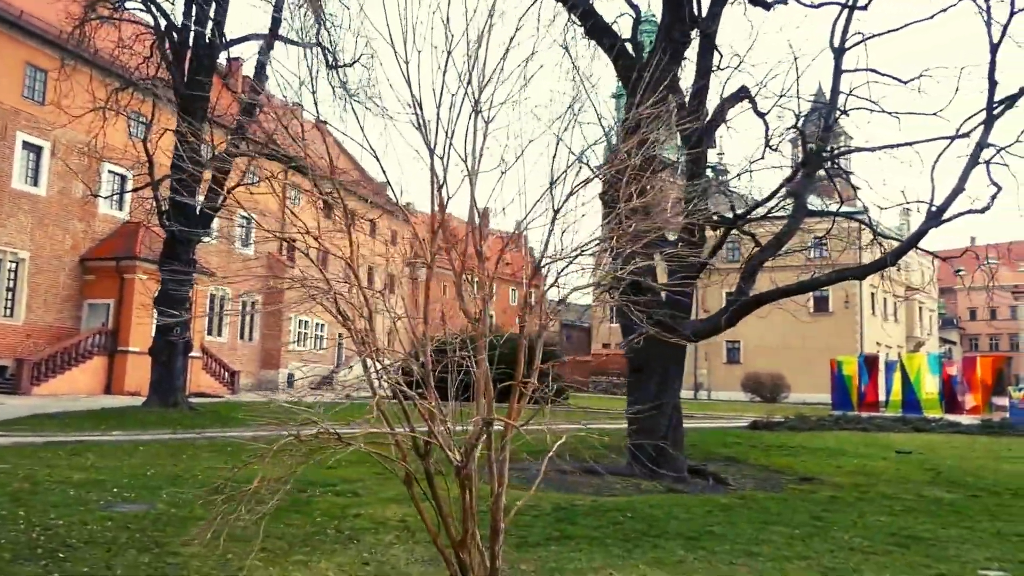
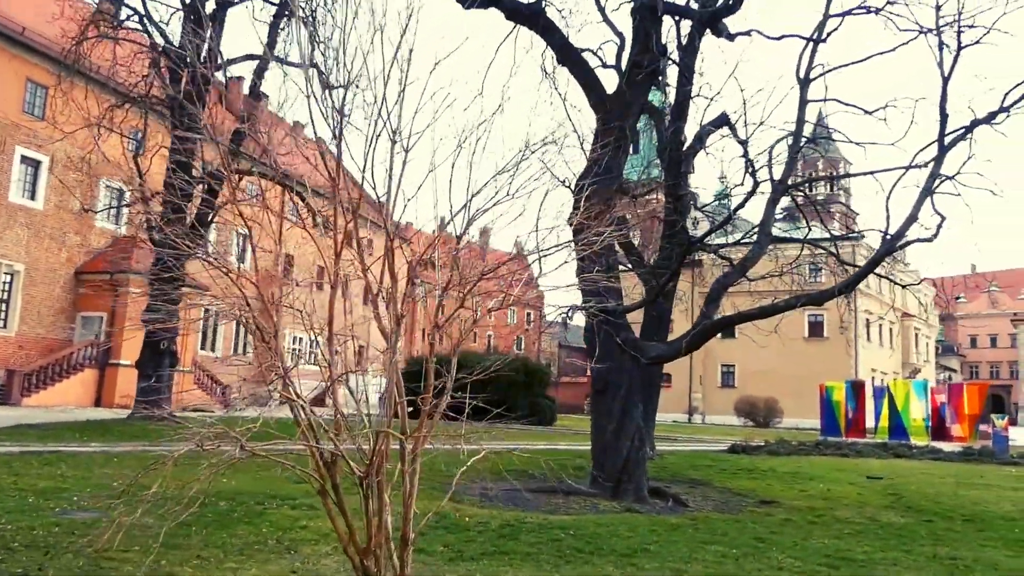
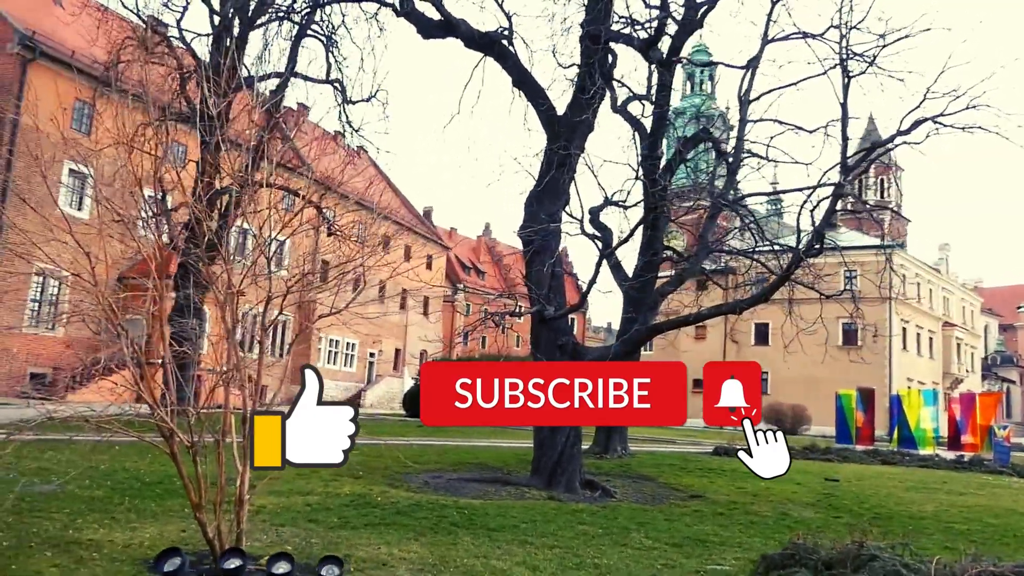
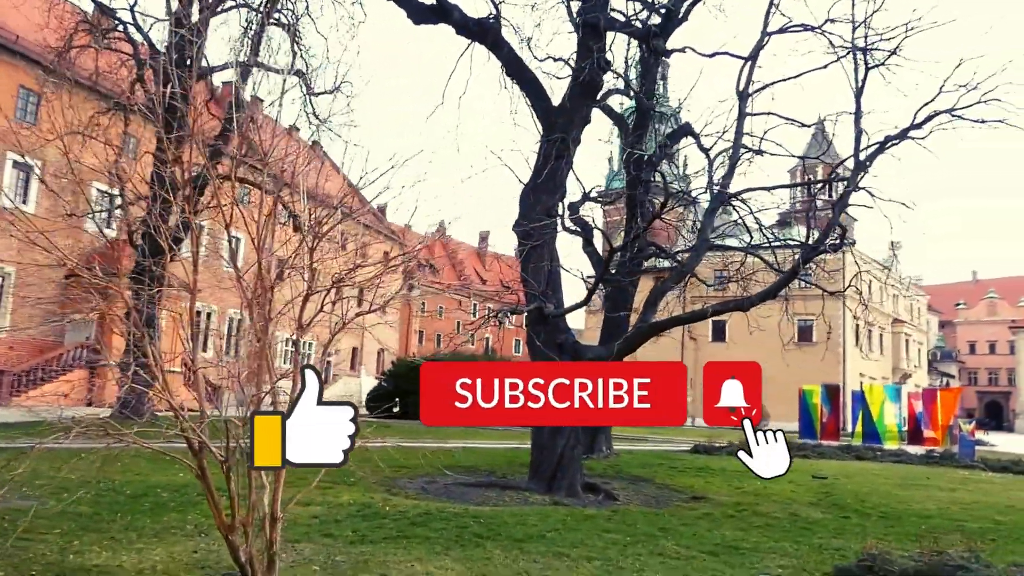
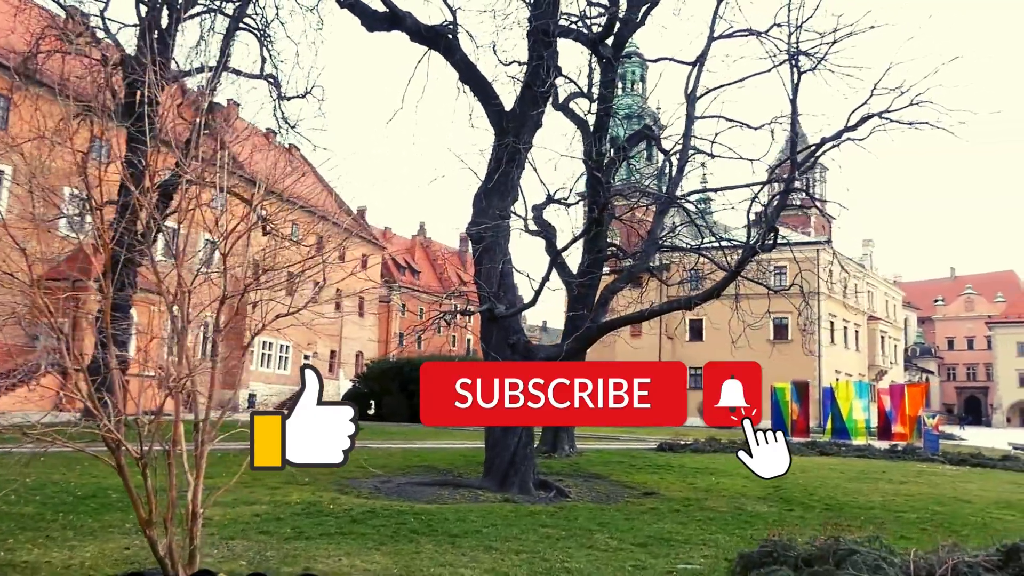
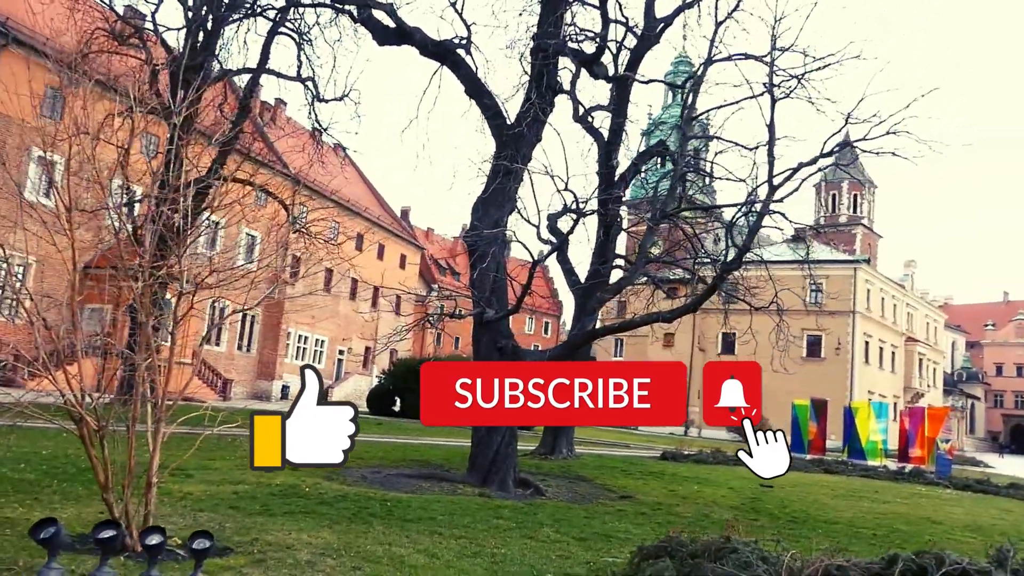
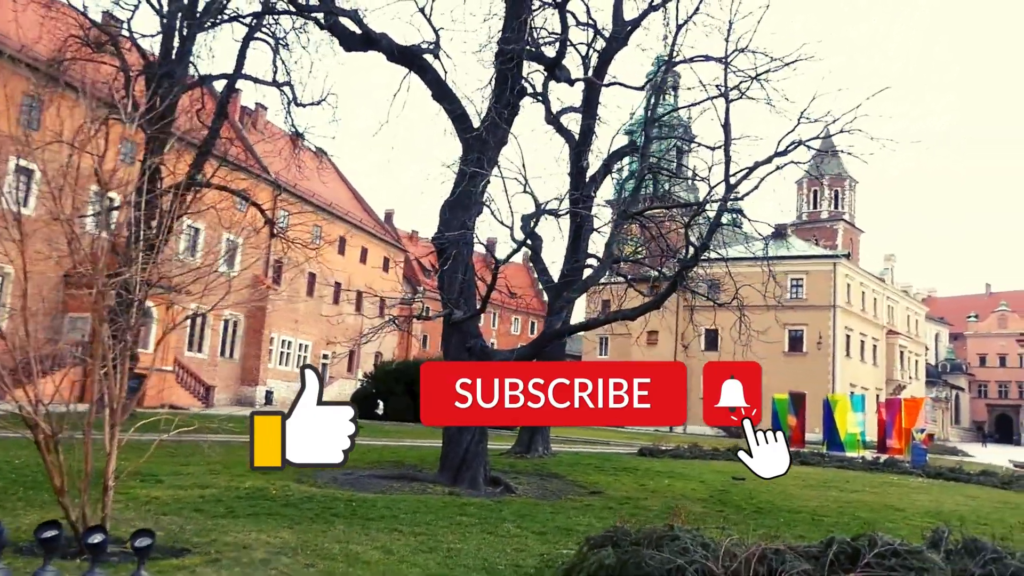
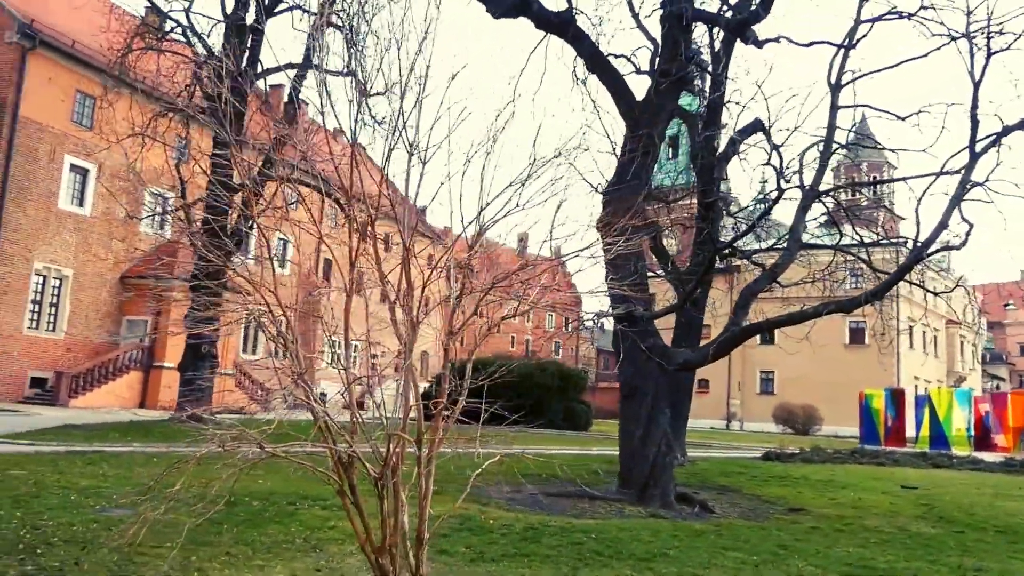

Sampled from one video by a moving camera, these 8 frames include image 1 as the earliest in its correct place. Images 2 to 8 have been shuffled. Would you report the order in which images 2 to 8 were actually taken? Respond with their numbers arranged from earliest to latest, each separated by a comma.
2, 8, 4, 5, 3, 6, 7
